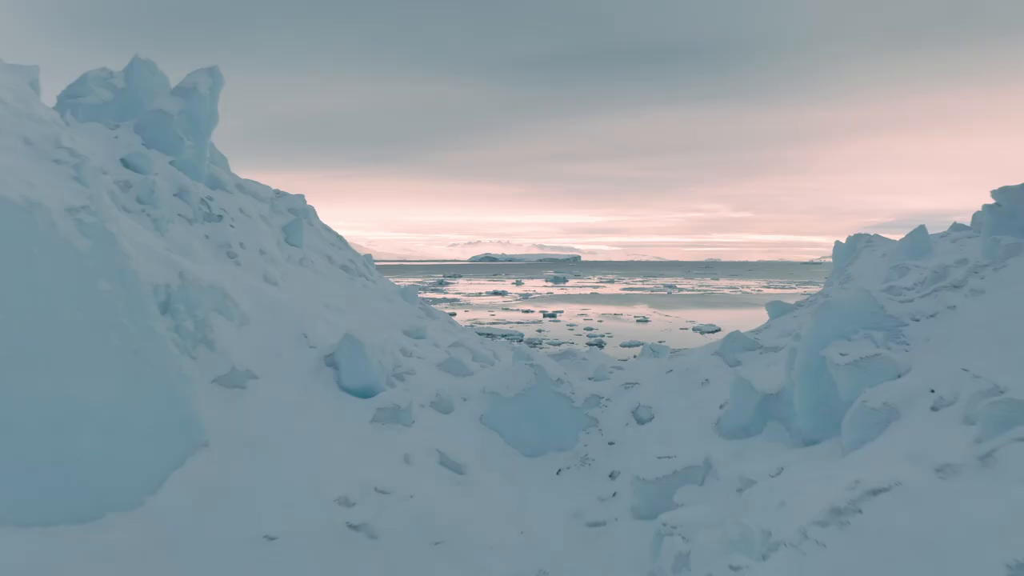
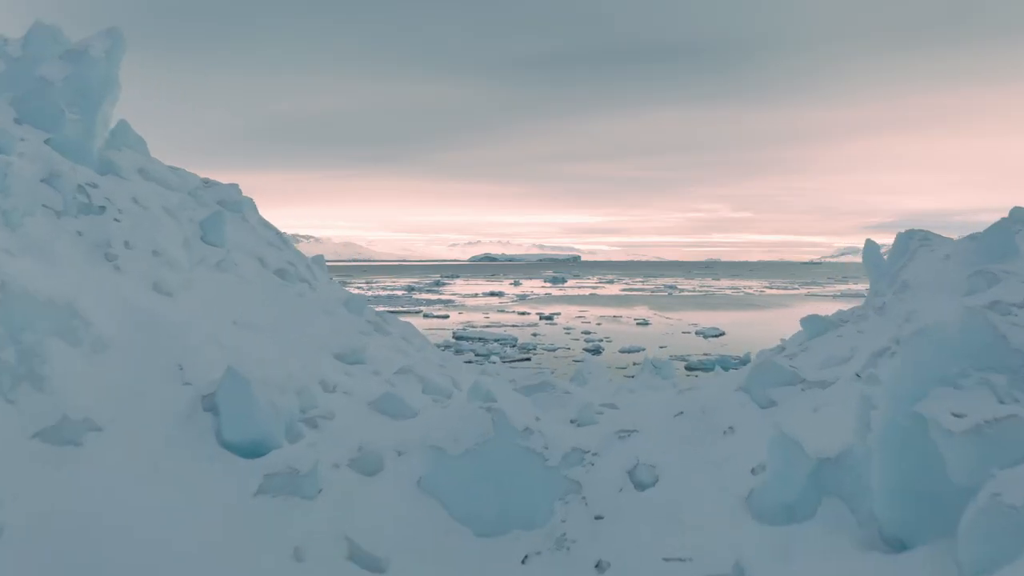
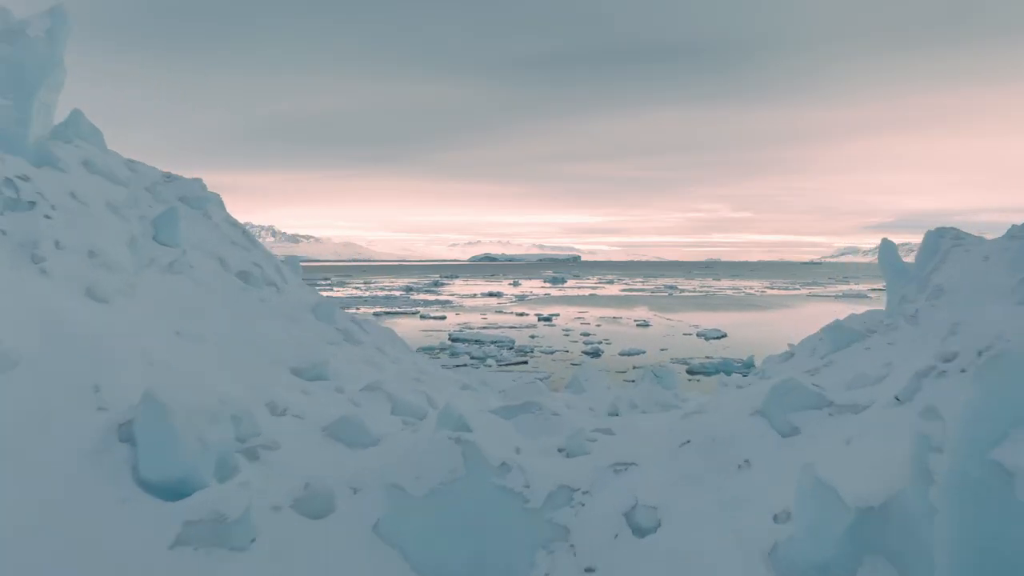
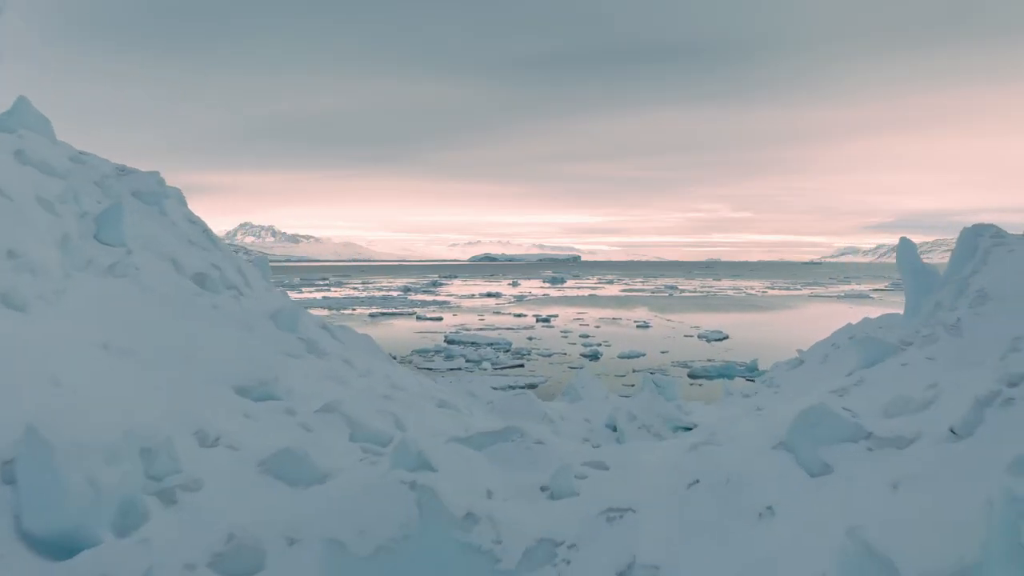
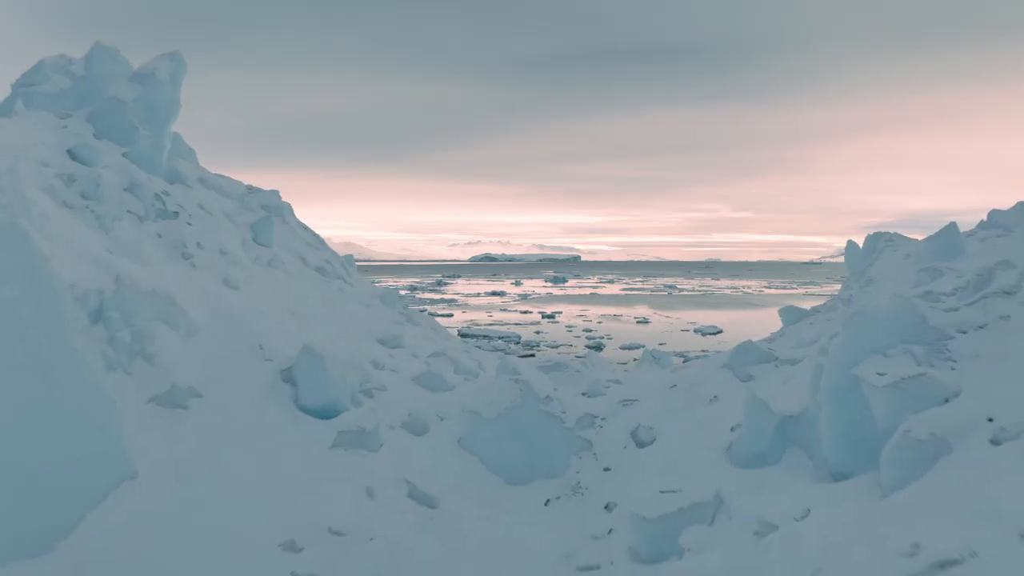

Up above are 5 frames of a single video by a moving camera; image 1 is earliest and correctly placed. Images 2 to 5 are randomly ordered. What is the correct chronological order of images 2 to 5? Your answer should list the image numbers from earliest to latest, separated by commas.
5, 2, 3, 4
